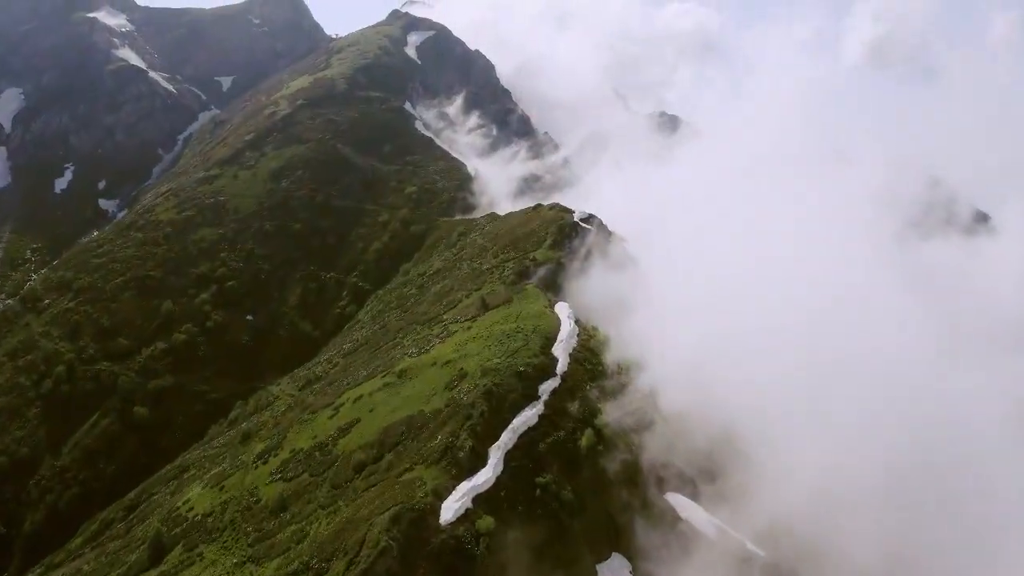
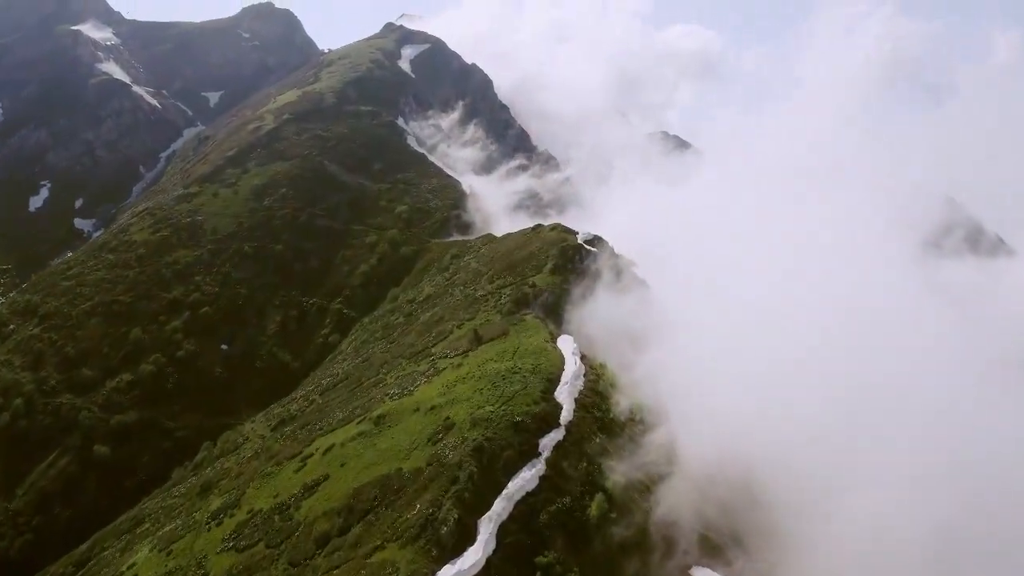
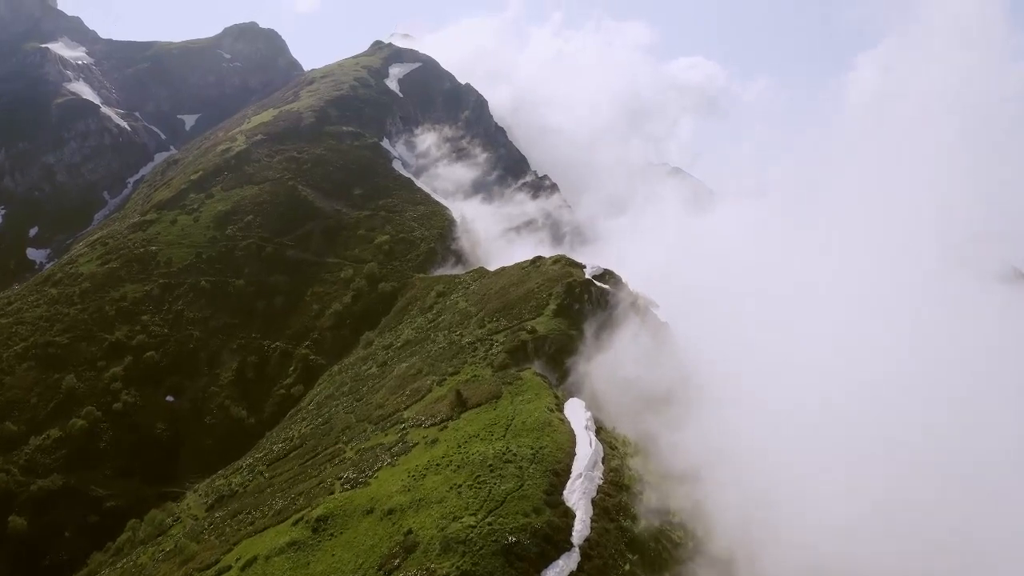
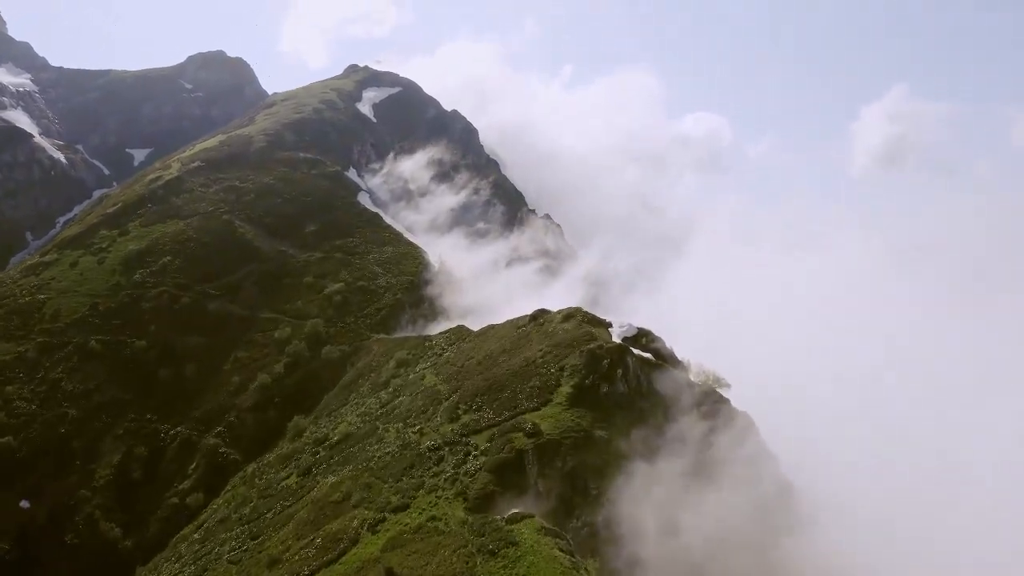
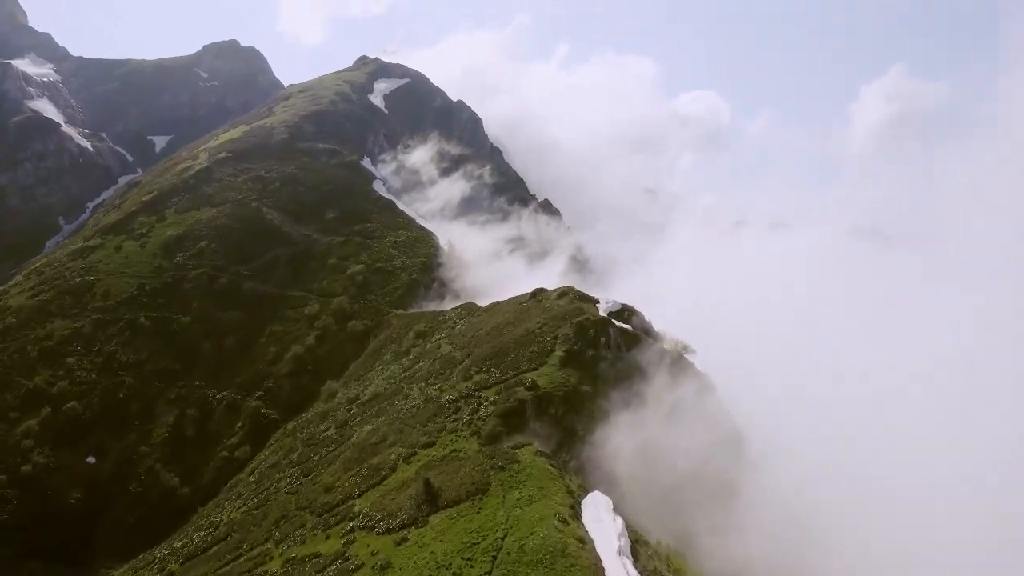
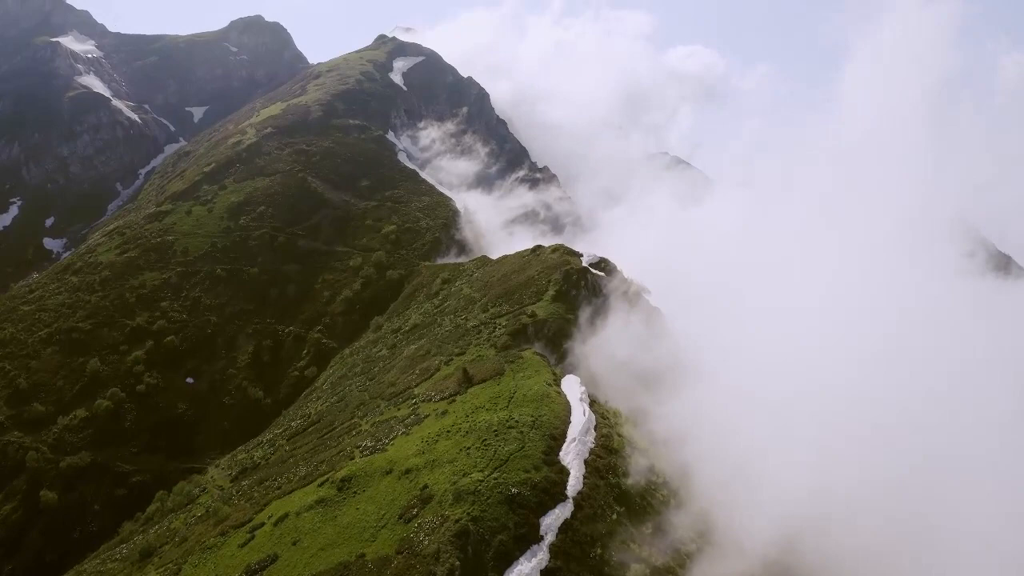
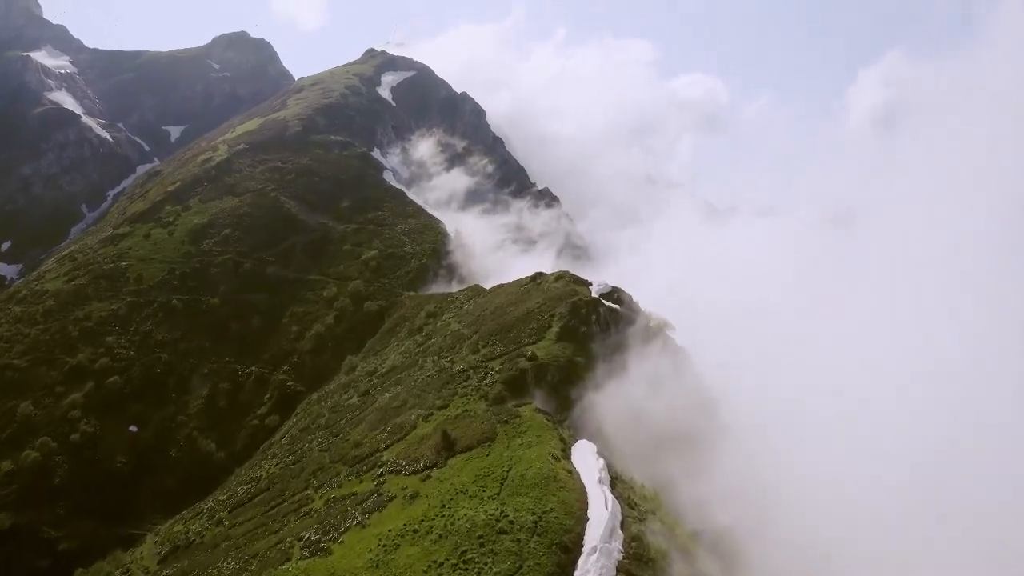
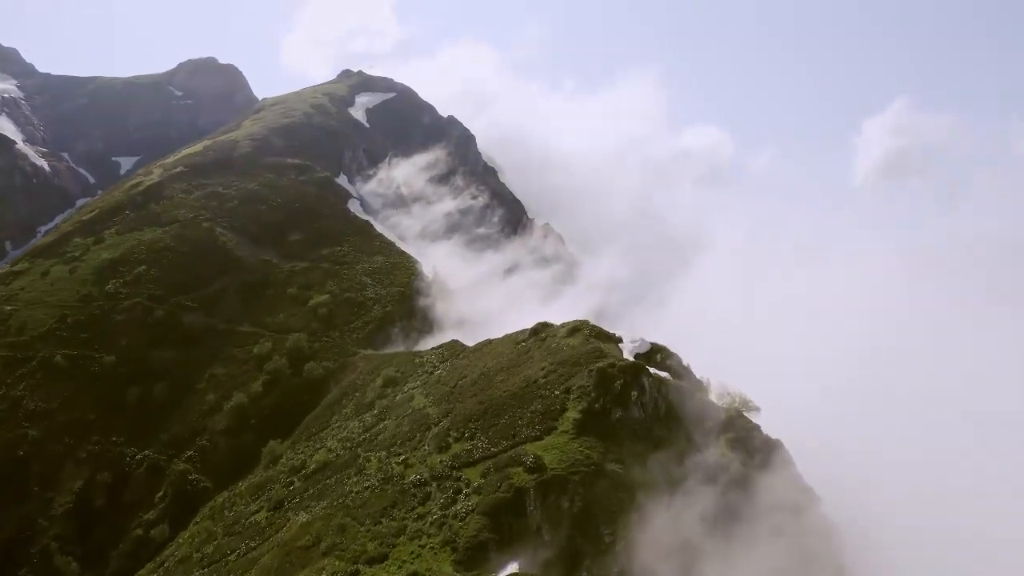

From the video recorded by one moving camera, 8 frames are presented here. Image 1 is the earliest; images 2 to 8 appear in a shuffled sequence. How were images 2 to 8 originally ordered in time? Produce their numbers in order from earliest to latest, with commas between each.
2, 6, 3, 7, 5, 4, 8
